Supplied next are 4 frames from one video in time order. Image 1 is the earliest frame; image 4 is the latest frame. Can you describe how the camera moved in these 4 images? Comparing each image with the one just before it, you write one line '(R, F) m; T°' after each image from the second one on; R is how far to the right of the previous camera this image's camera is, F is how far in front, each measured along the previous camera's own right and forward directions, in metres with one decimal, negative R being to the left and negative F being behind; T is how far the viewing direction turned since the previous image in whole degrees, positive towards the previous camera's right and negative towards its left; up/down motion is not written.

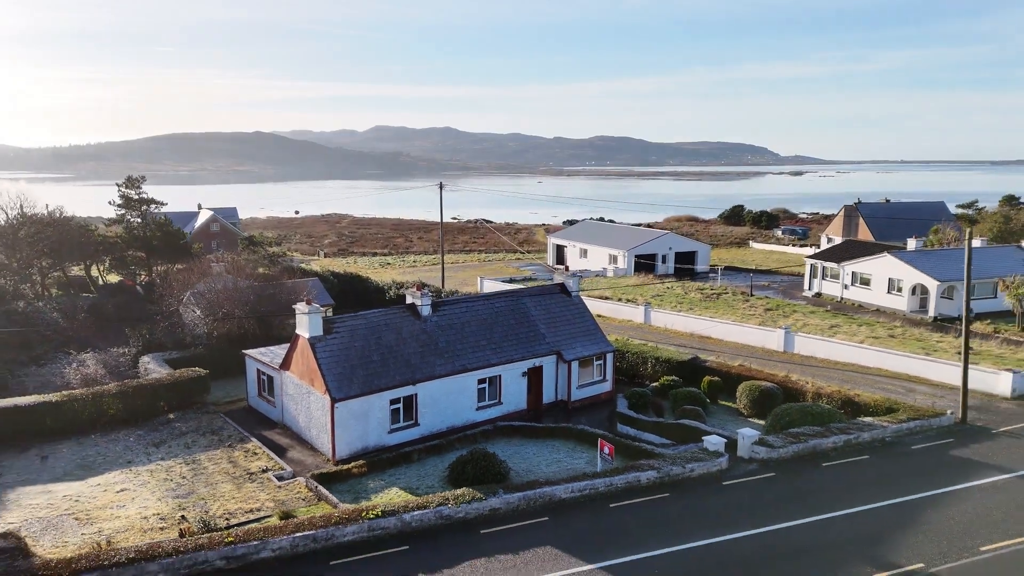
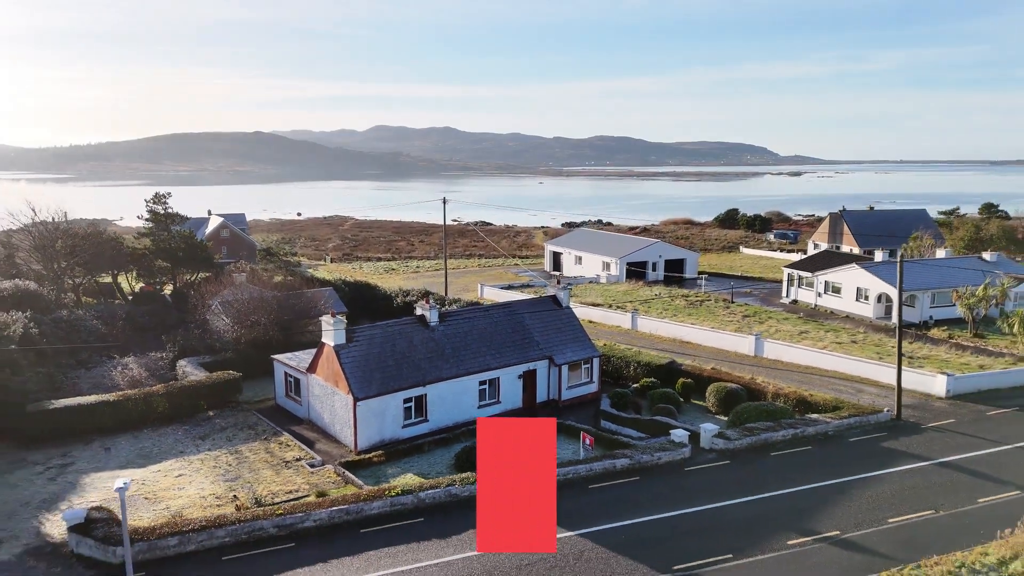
(+0.1, -2.0) m; 0°
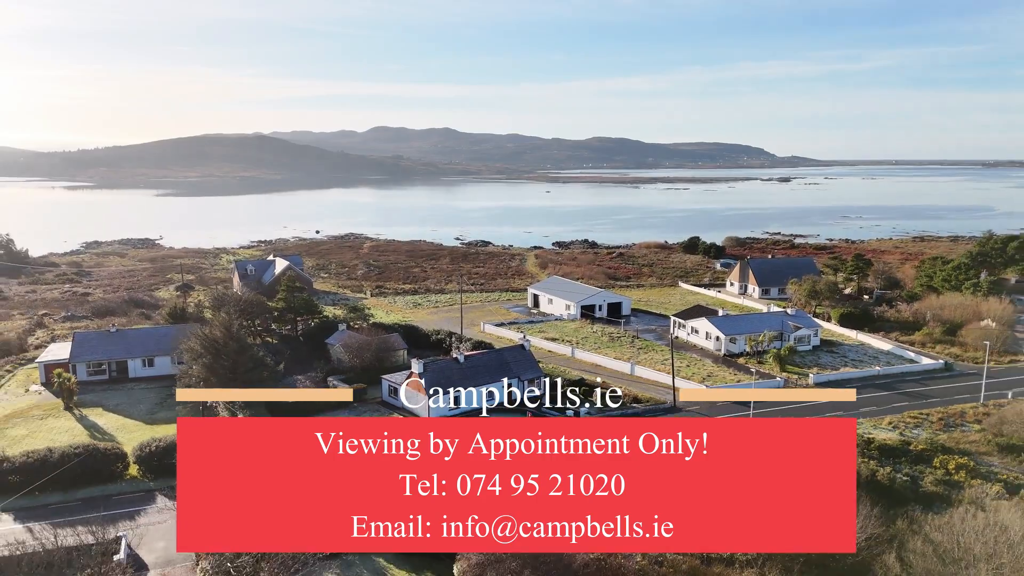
(+0.6, -17.2) m; 0°
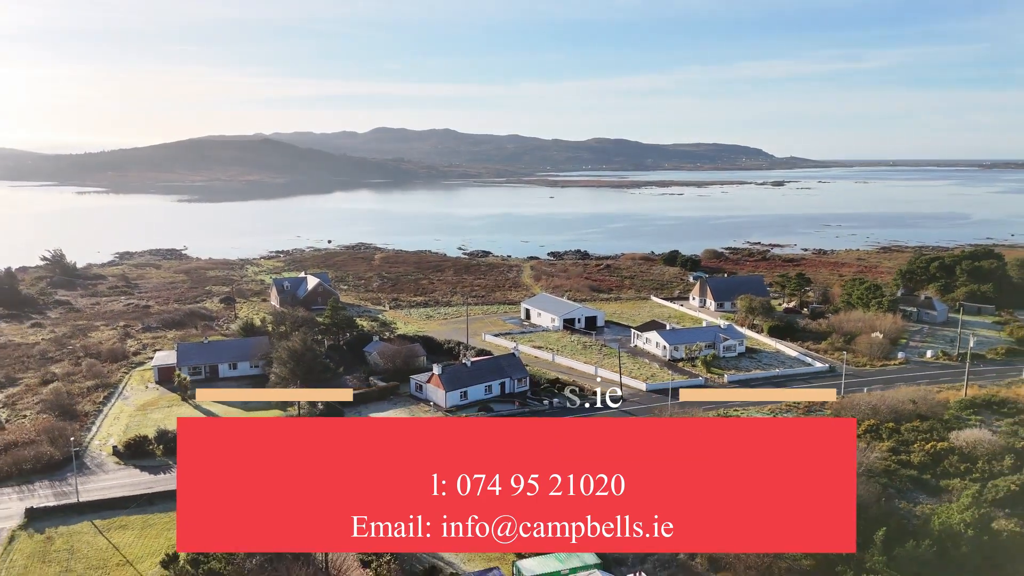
(+0.5, -12.5) m; 0°
